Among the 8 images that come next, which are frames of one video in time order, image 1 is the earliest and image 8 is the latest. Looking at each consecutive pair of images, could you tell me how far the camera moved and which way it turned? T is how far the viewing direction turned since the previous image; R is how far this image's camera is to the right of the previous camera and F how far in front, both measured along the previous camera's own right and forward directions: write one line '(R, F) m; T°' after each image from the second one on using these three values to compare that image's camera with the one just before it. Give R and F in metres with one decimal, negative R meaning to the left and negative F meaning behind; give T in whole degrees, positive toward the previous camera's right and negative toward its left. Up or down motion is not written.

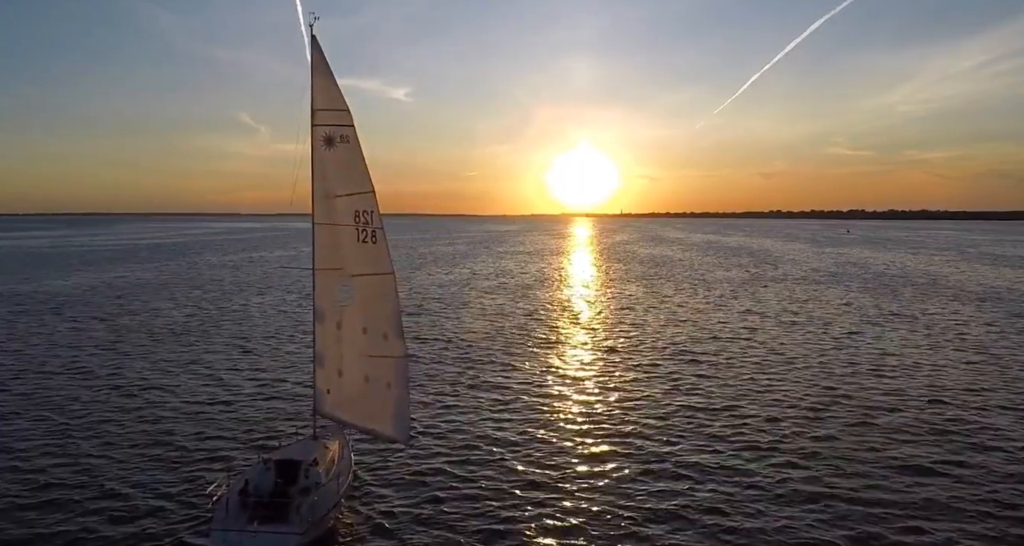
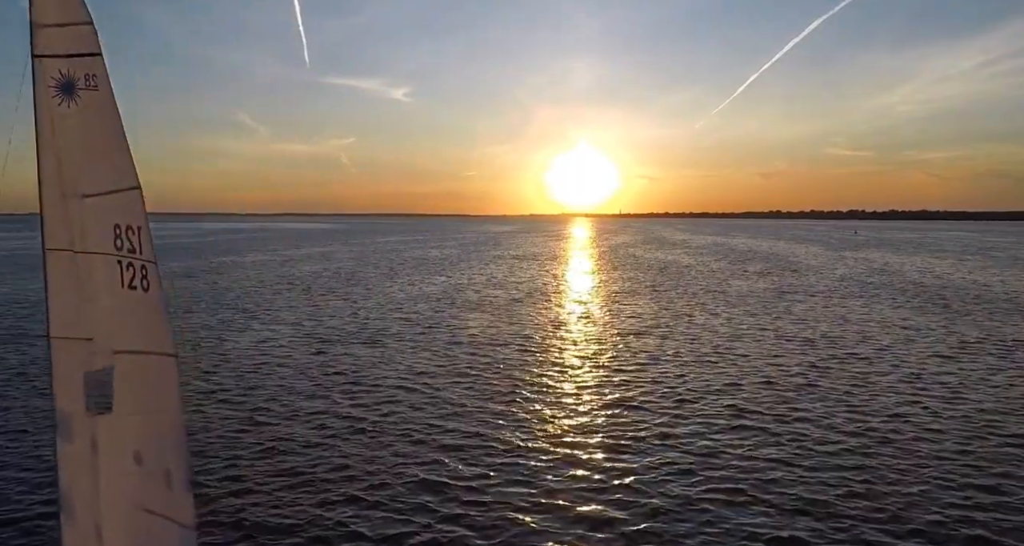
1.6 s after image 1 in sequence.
(+0.7, +6.3) m; 0°
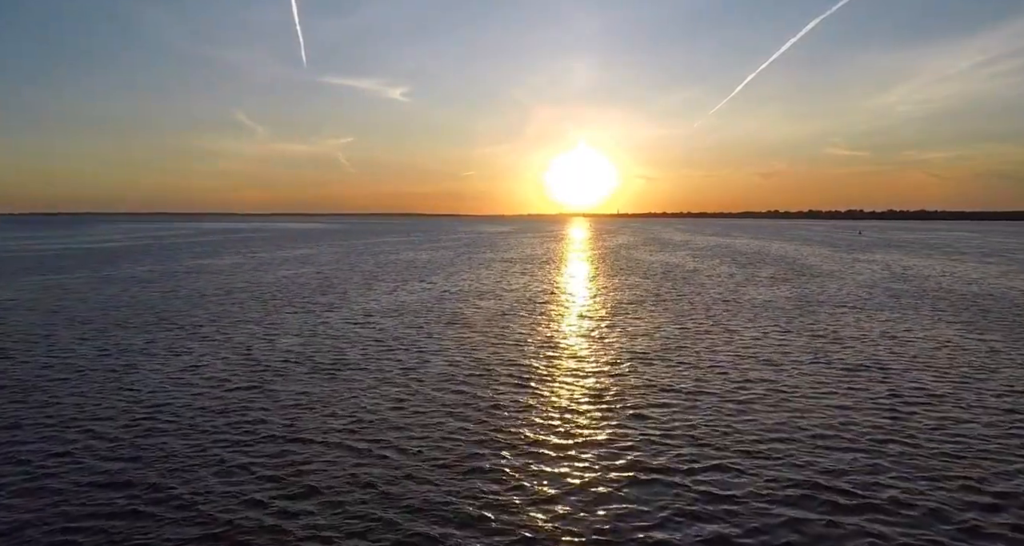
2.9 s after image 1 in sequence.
(+0.5, +4.4) m; 0°
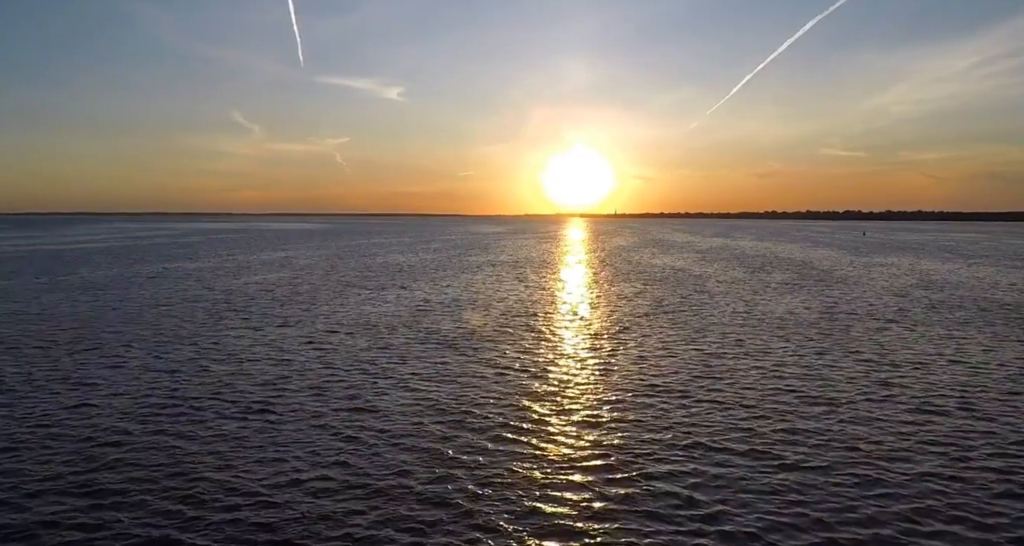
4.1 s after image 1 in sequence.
(+0.4, +4.6) m; 0°
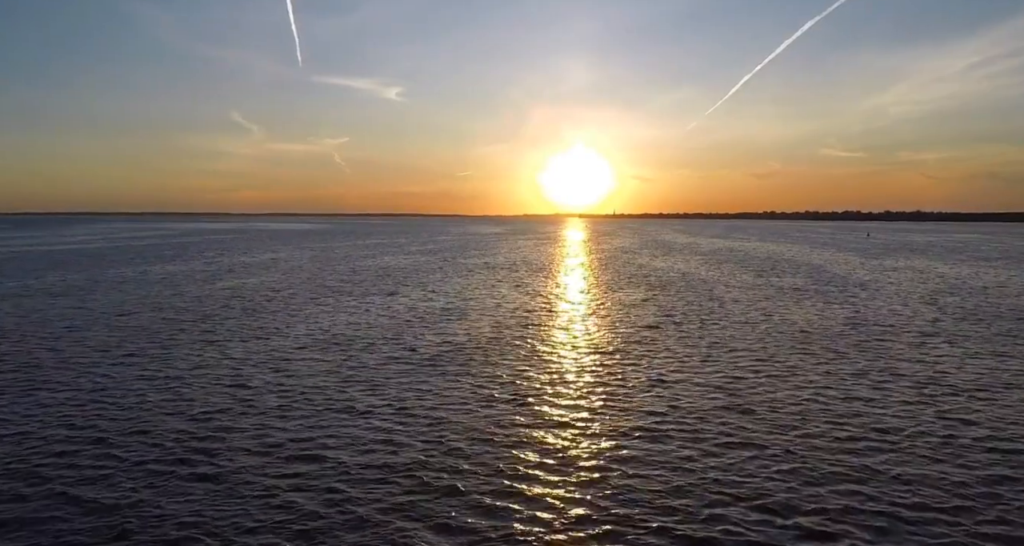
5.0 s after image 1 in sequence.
(+0.2, +3.2) m; 0°
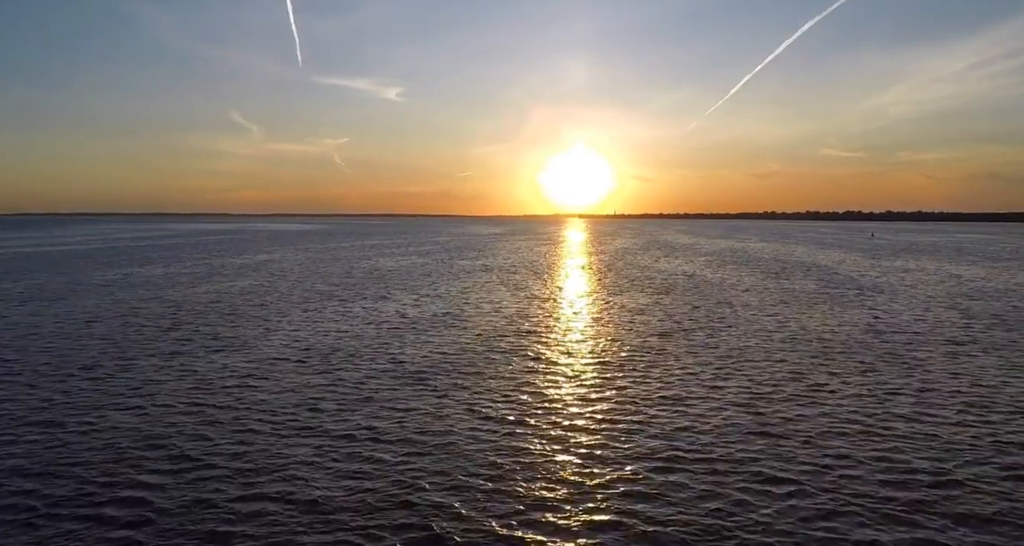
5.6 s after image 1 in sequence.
(+0.1, +2.1) m; 0°
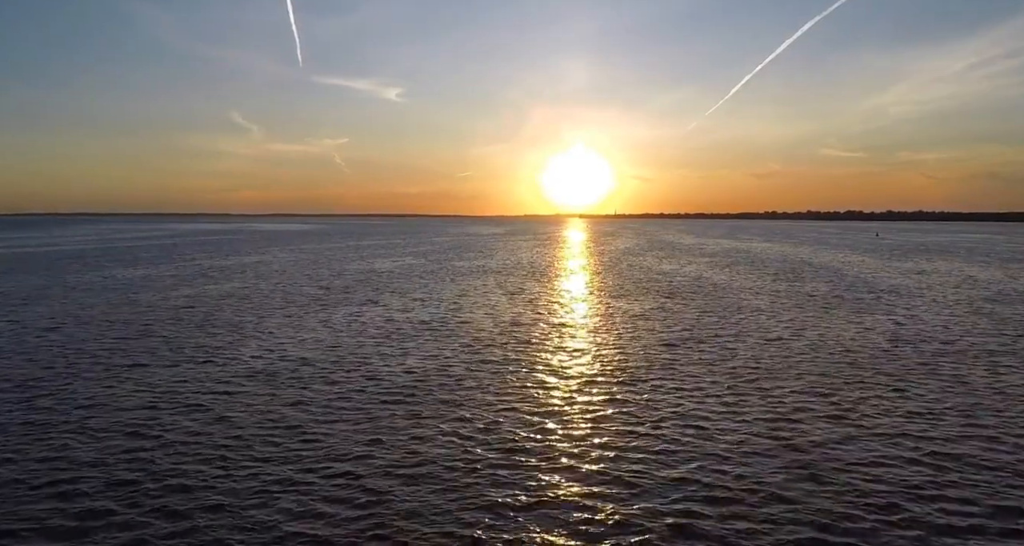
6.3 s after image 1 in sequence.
(+0.2, +2.3) m; 0°
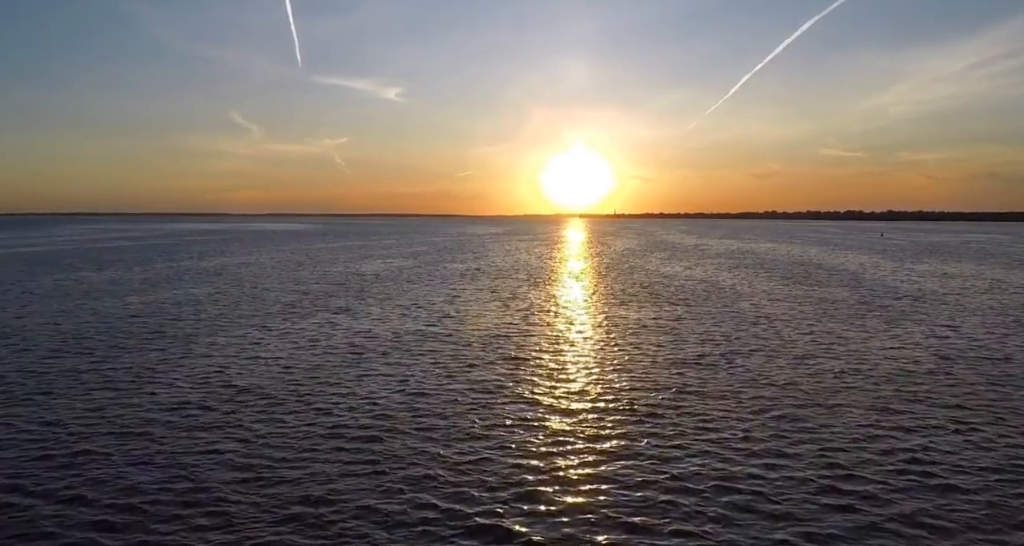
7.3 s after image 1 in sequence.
(+0.3, +3.4) m; 0°
